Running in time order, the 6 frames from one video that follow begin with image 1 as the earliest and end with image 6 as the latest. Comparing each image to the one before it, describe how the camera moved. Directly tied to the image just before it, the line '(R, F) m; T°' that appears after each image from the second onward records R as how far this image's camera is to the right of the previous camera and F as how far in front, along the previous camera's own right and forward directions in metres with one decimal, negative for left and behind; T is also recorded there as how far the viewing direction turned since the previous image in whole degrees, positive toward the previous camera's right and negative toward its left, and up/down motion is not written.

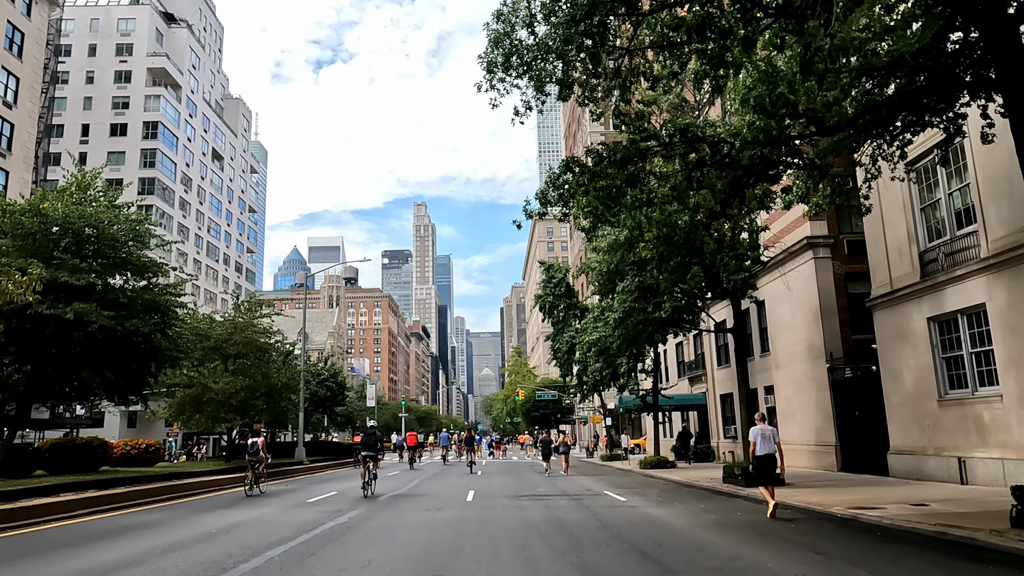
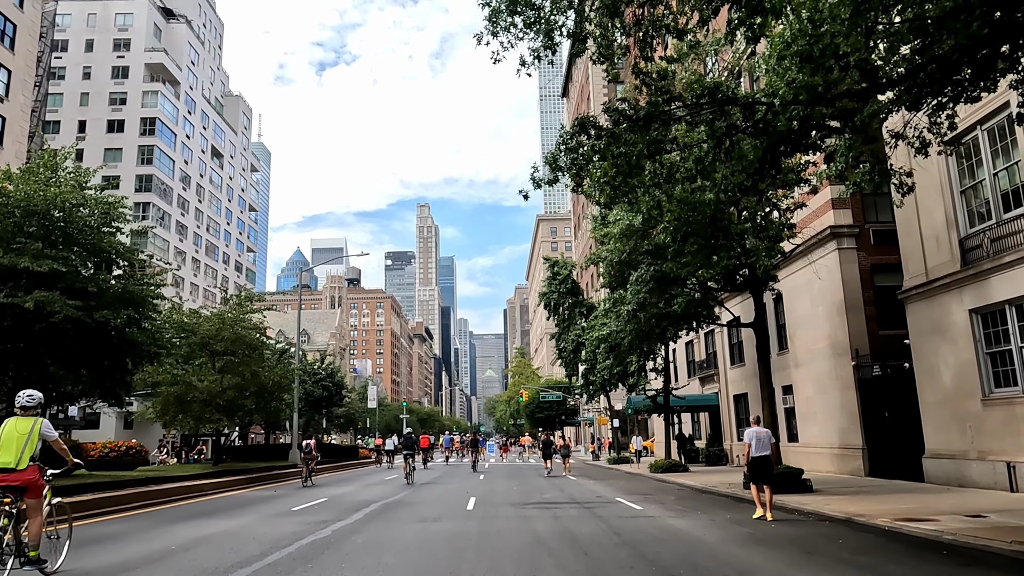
(0.0, +1.6) m; 0°
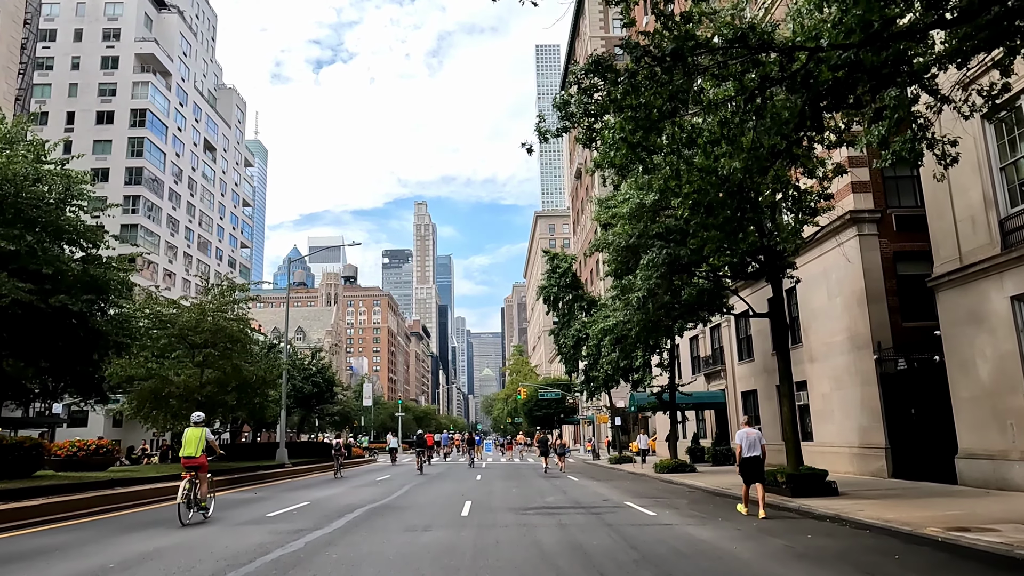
(-0.1, +1.6) m; 0°
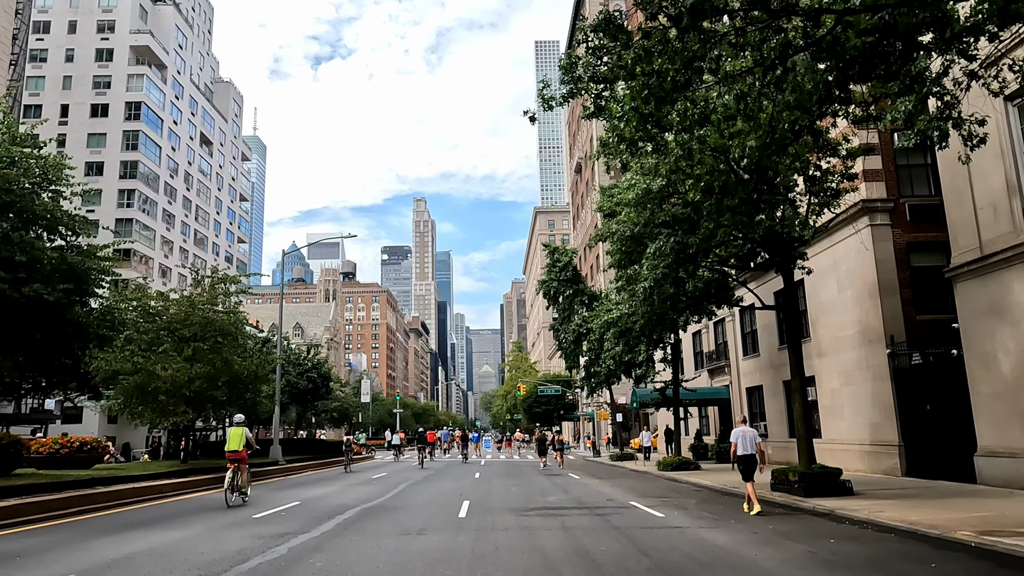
(0.0, +0.8) m; 0°
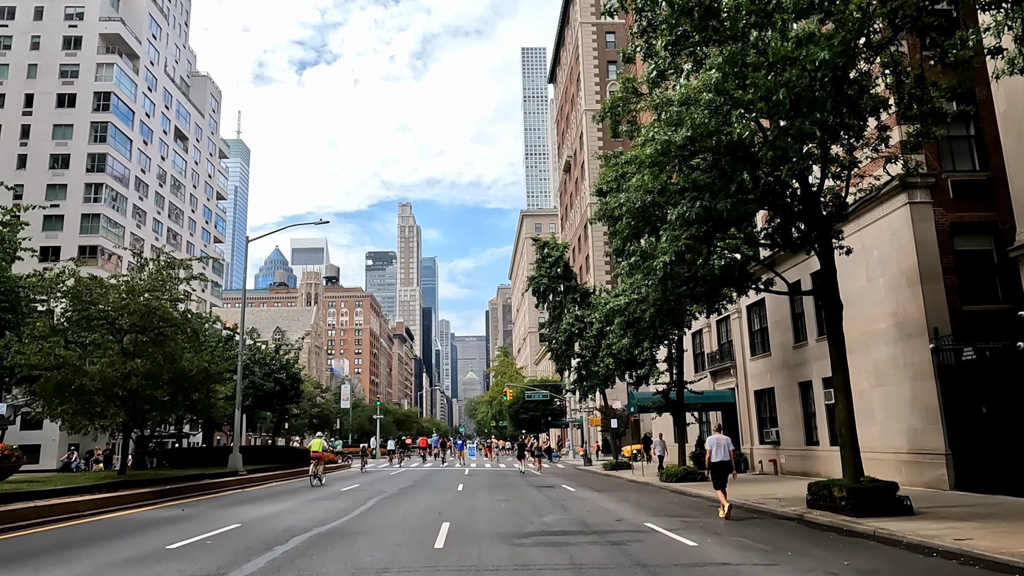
(-0.1, +3.0) m; +1°
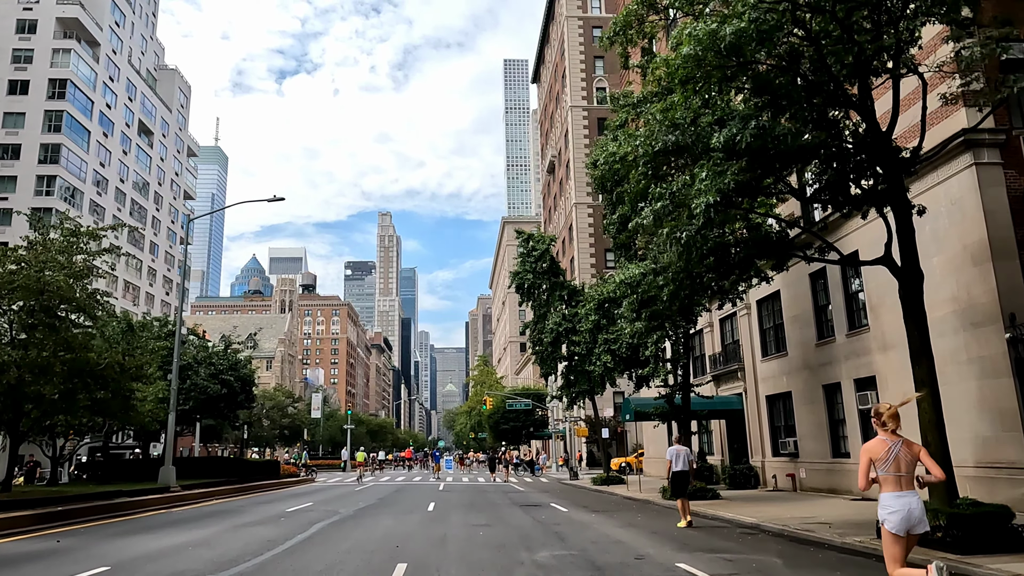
(-0.1, +3.8) m; +2°
